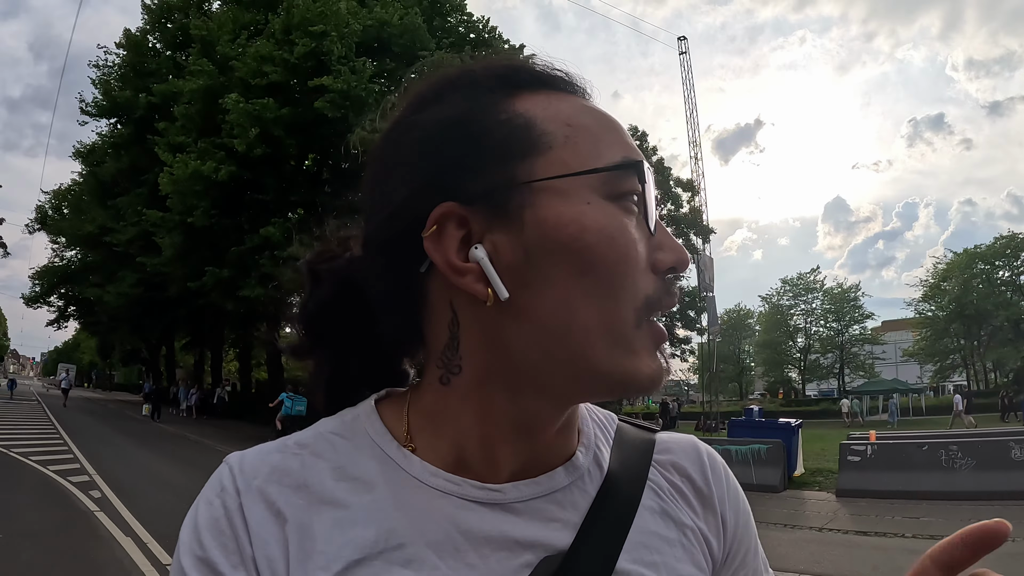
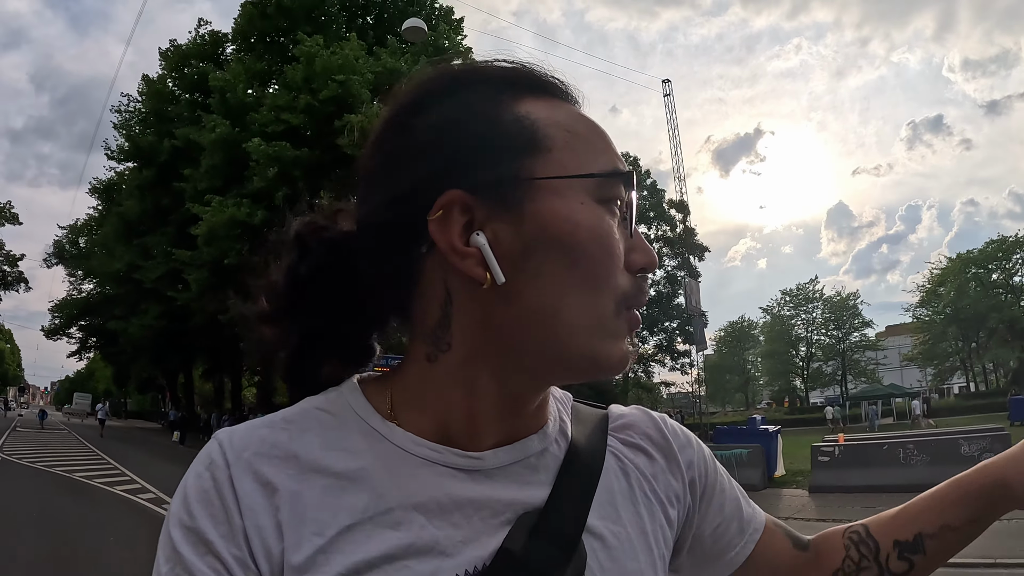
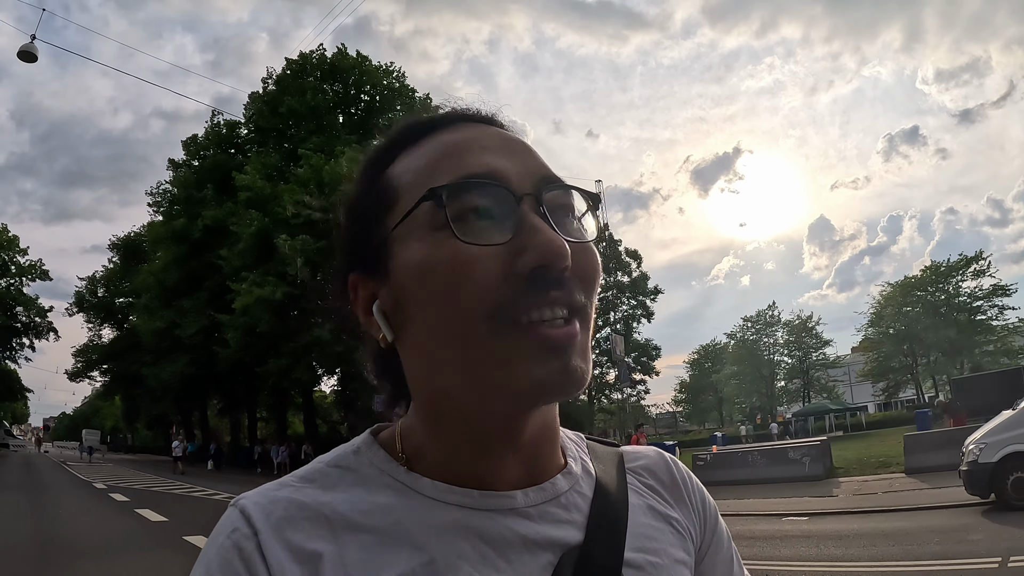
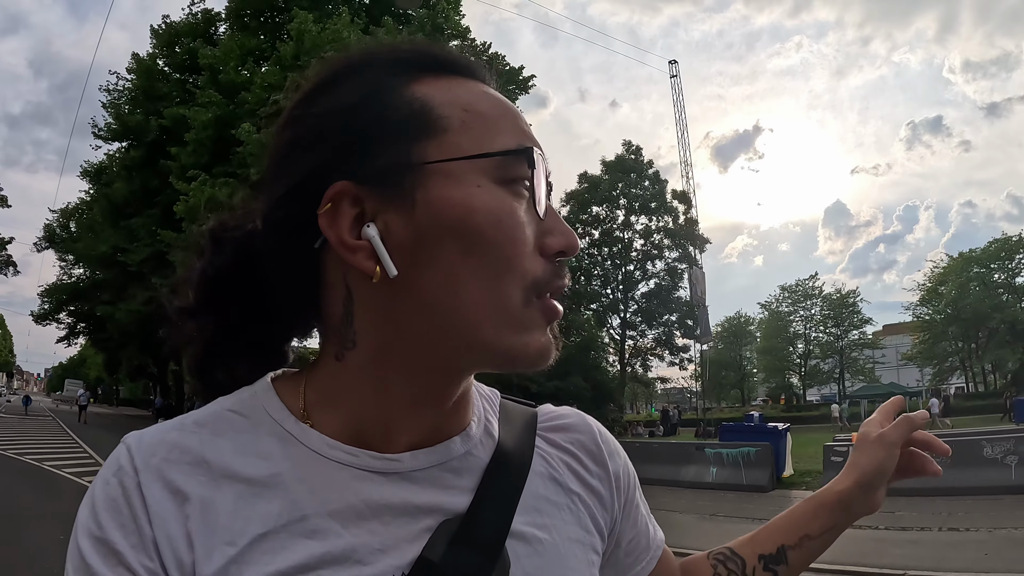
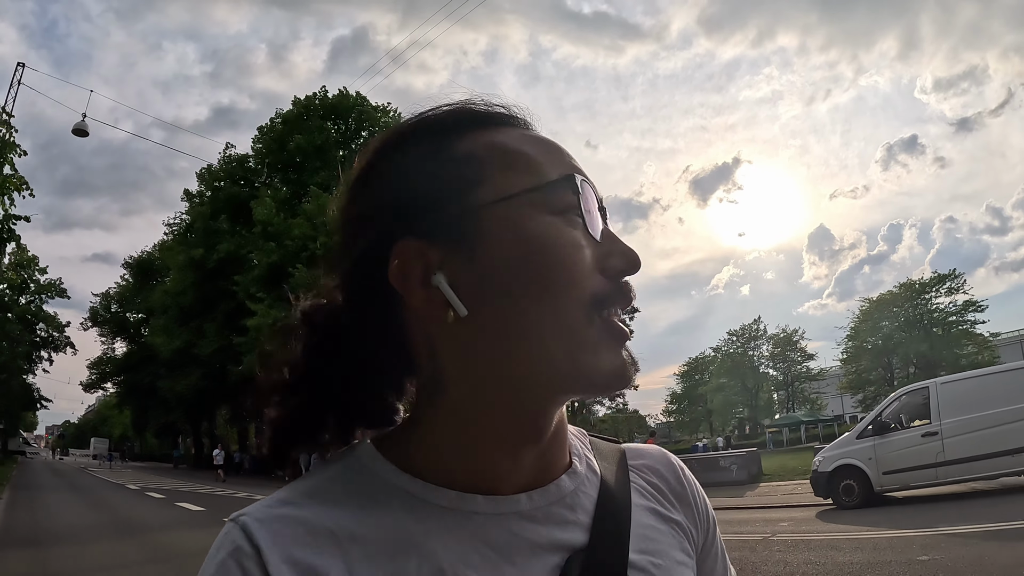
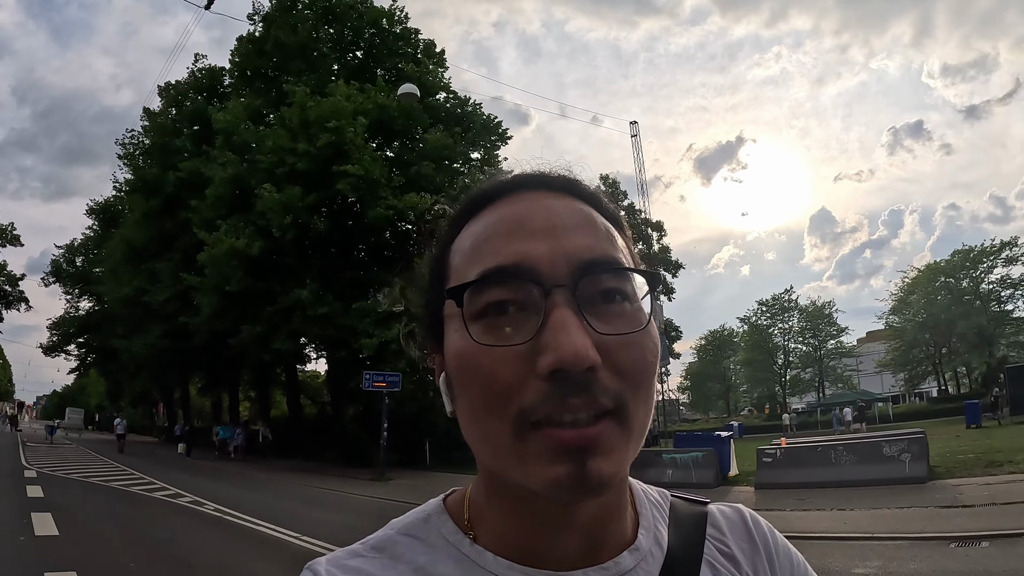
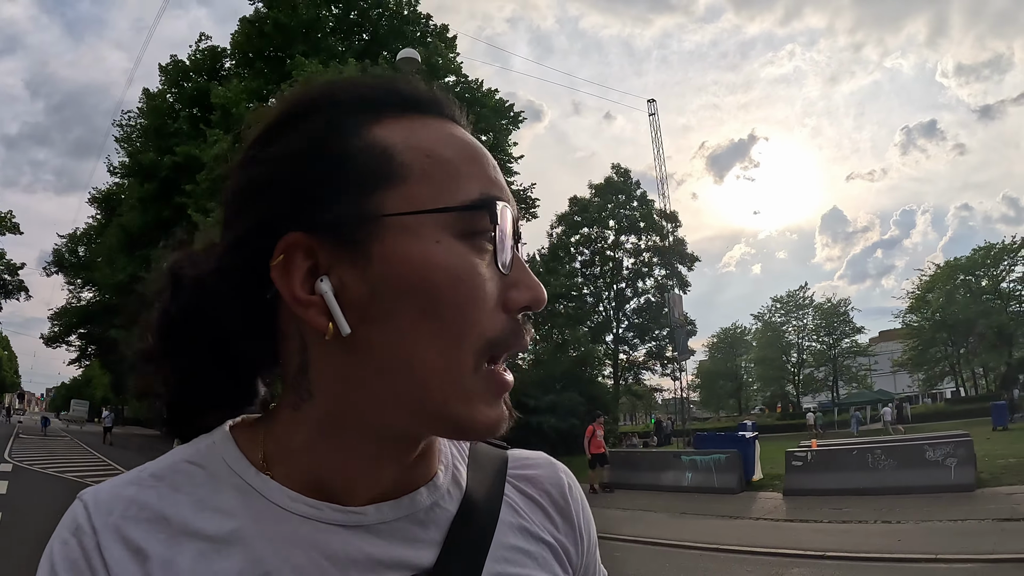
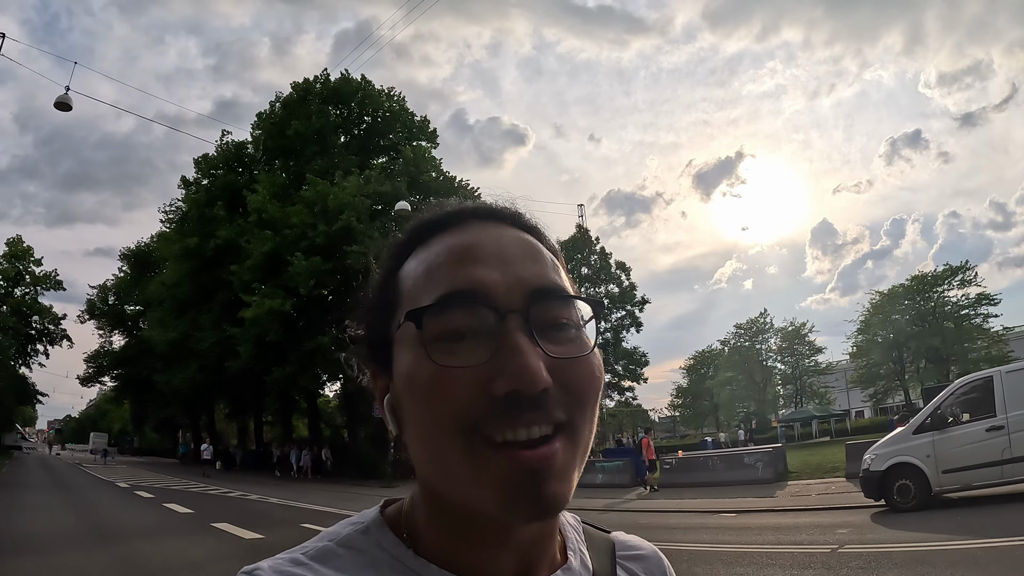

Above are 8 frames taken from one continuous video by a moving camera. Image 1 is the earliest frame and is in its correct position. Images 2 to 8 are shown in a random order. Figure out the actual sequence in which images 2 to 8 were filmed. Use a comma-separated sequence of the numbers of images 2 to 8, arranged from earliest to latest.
4, 2, 7, 6, 3, 8, 5
